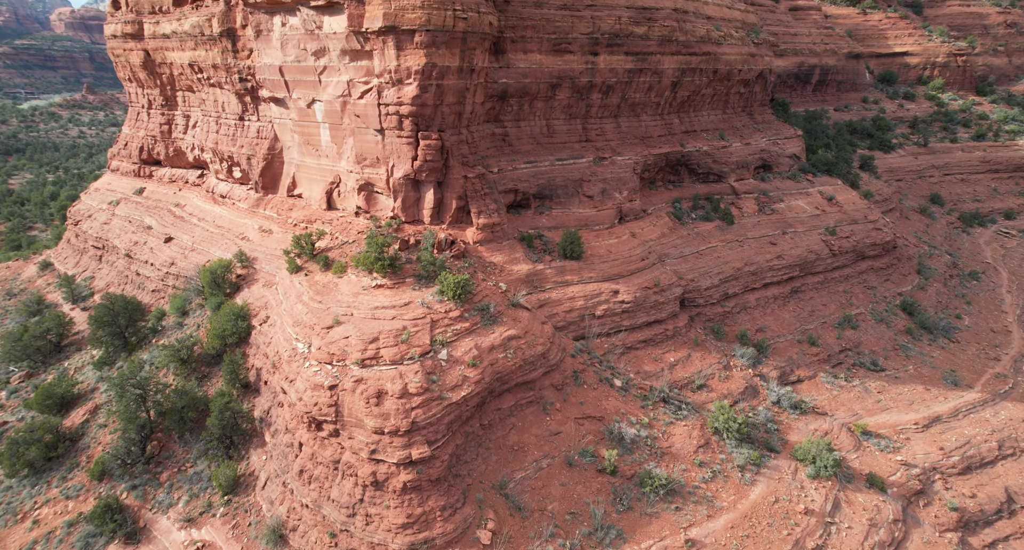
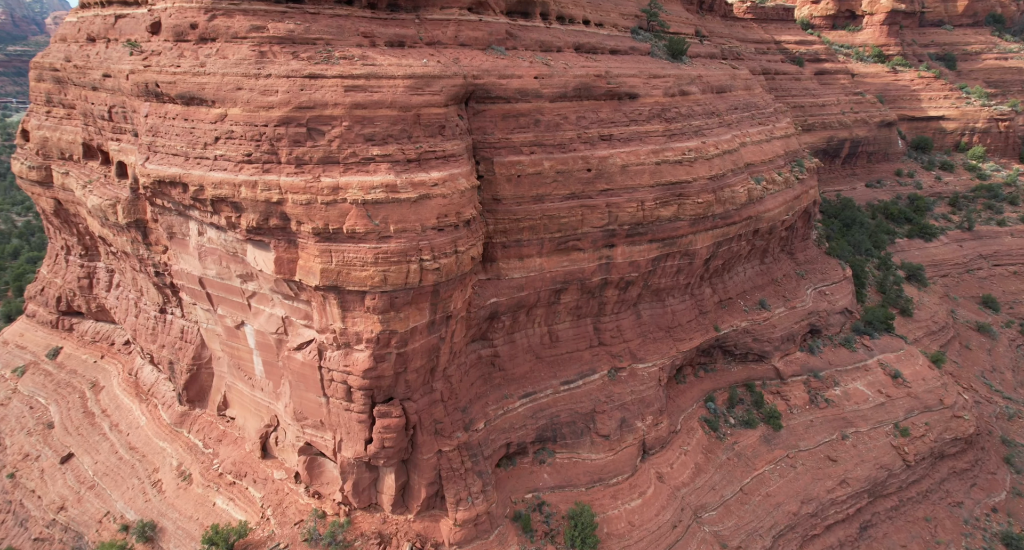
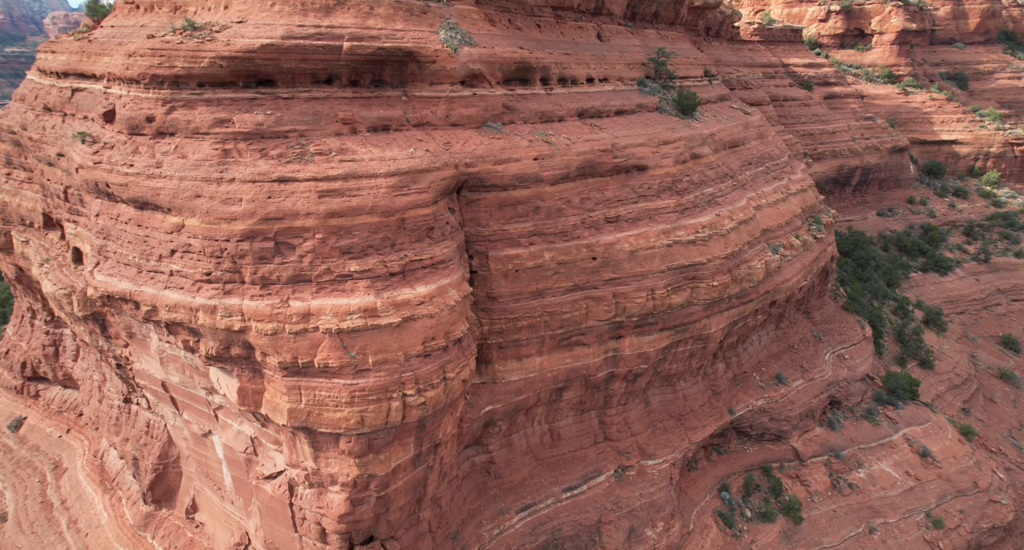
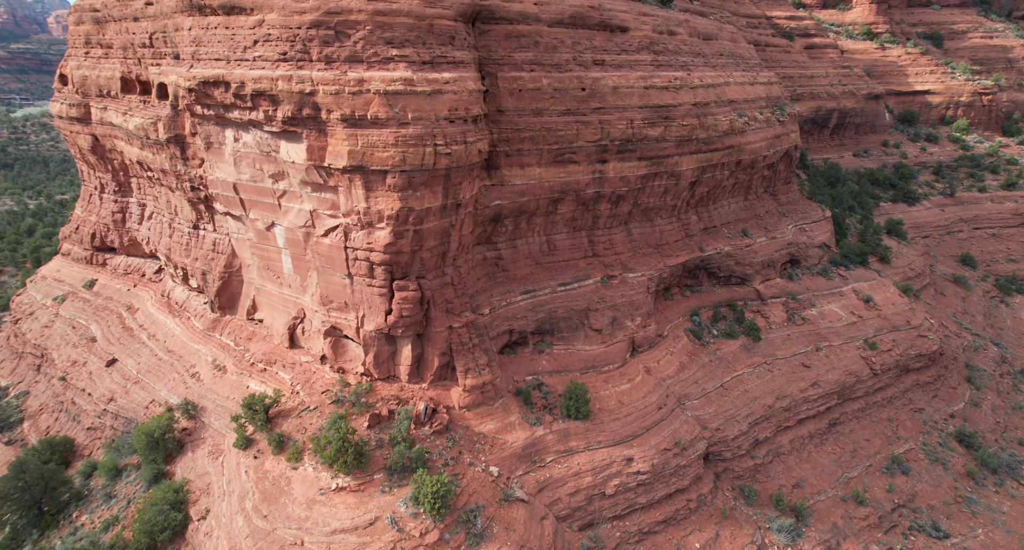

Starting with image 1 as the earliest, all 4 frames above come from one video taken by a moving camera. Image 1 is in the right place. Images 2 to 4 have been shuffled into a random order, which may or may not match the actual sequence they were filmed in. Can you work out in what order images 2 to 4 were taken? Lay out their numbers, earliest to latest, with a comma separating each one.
4, 2, 3
